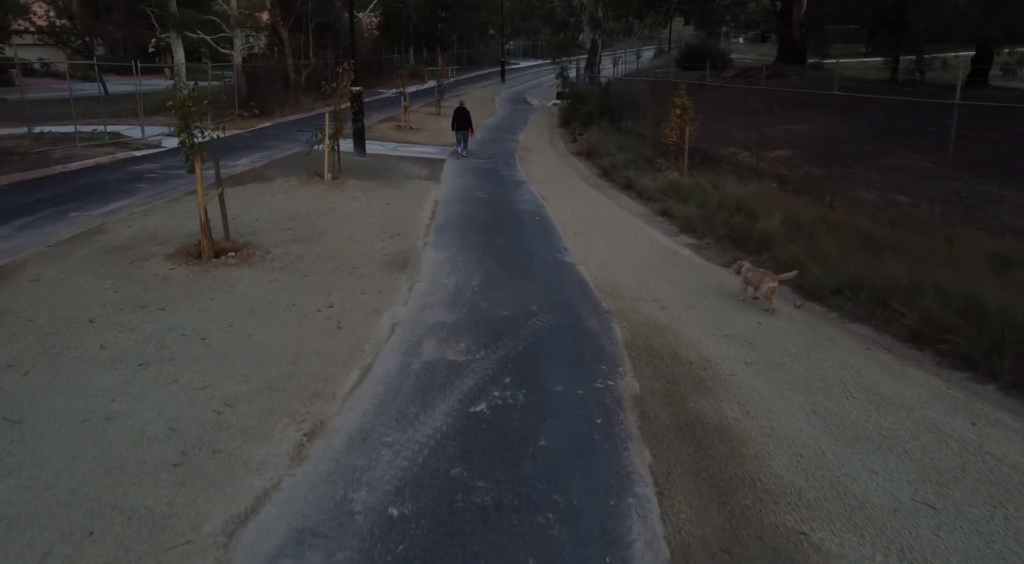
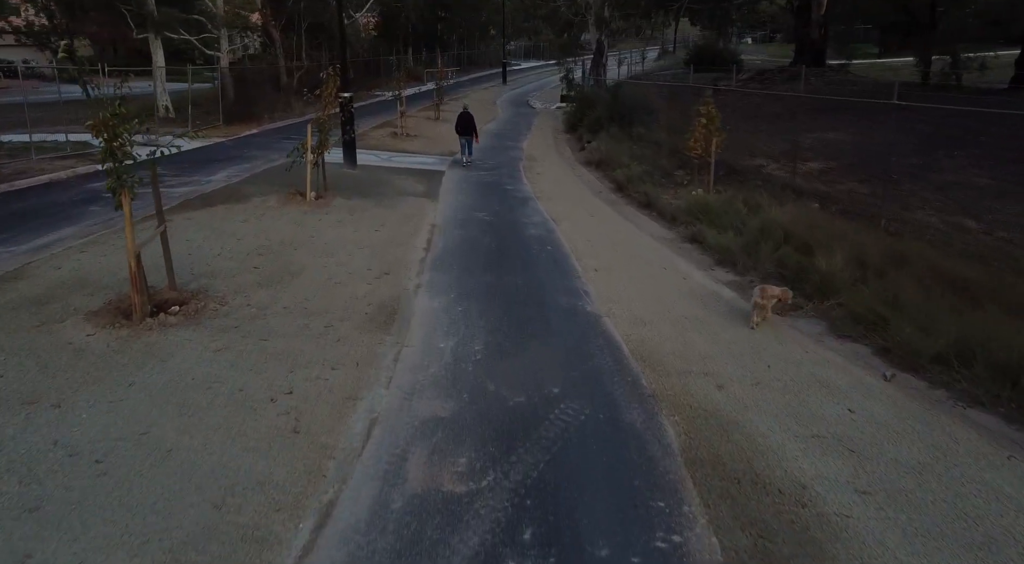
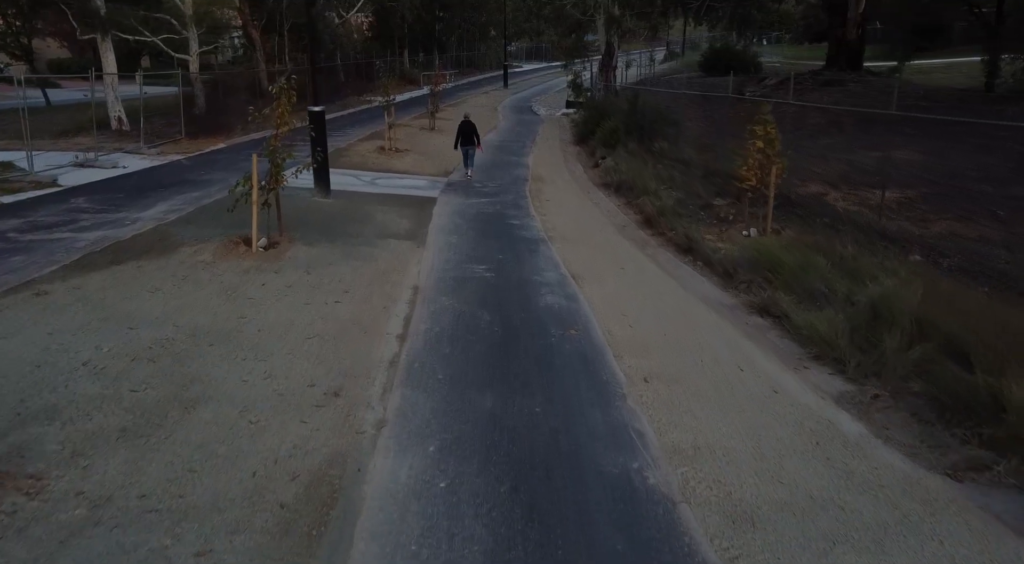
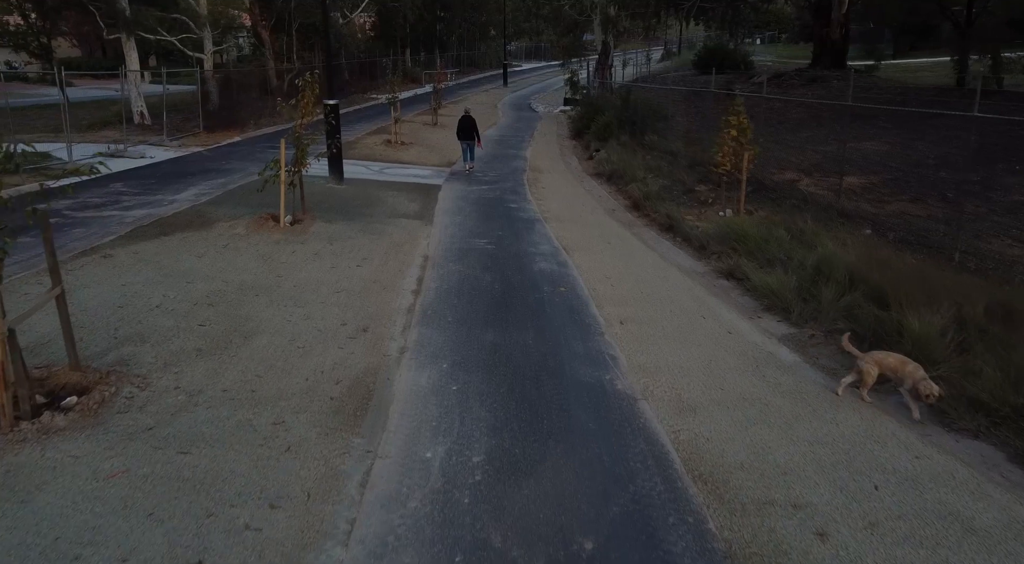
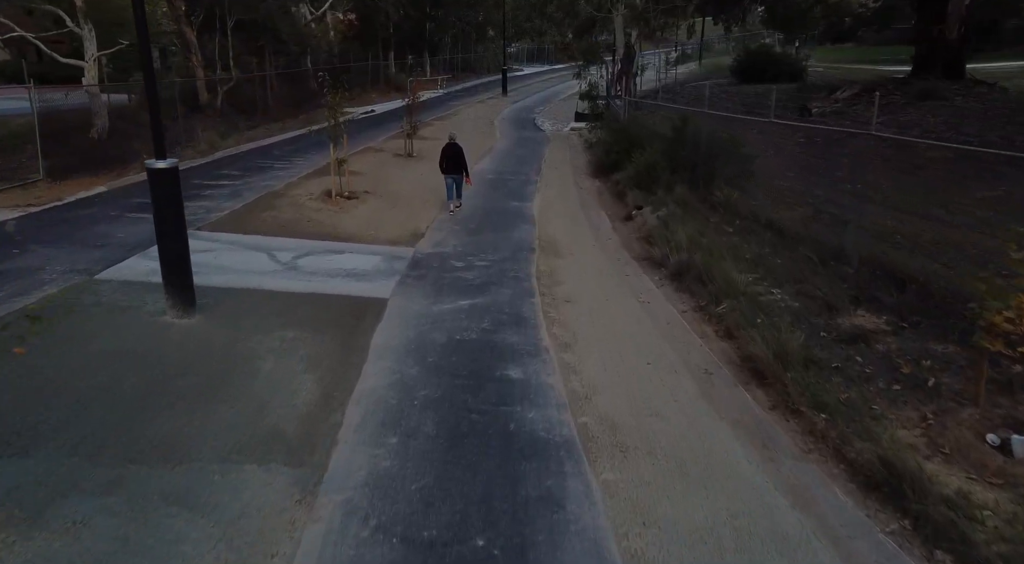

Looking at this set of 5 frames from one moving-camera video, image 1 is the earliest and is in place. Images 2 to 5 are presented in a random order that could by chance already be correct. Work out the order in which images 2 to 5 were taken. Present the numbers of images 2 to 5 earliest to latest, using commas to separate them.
2, 4, 3, 5
